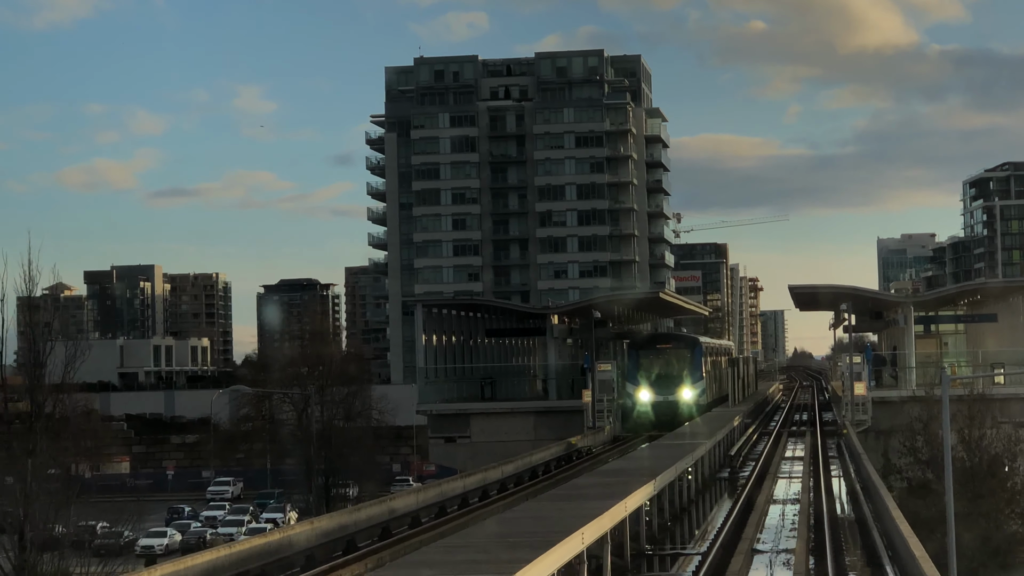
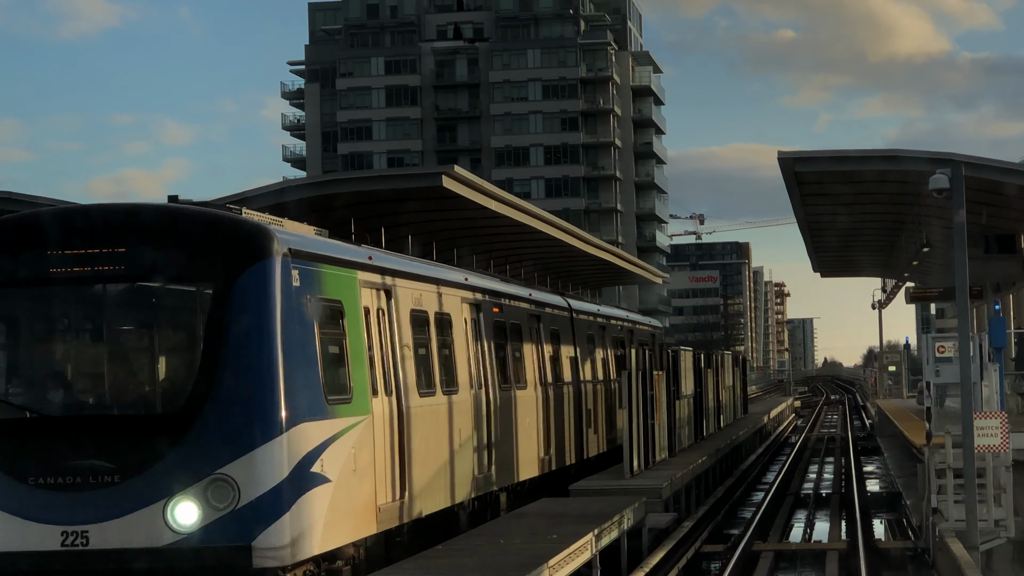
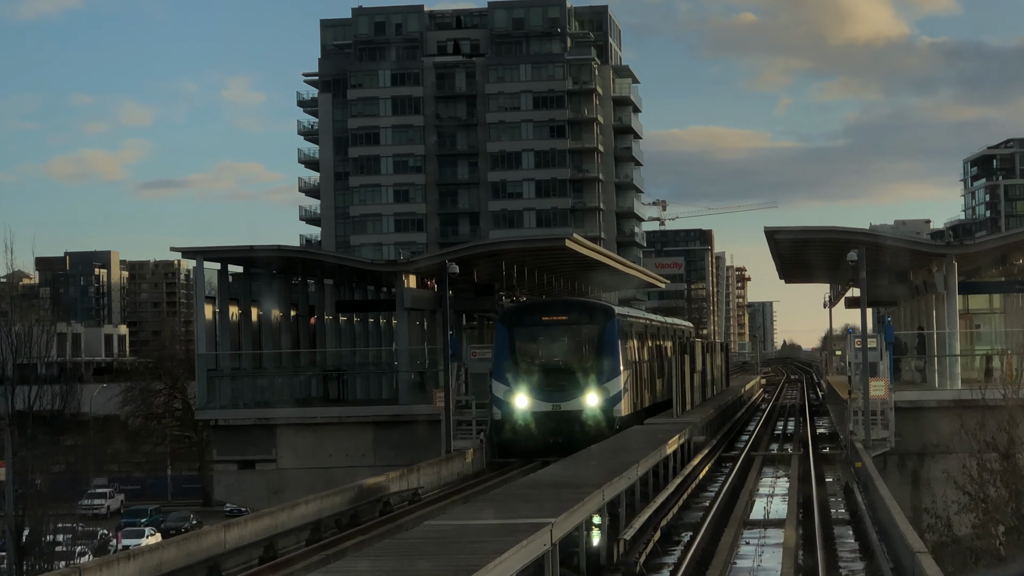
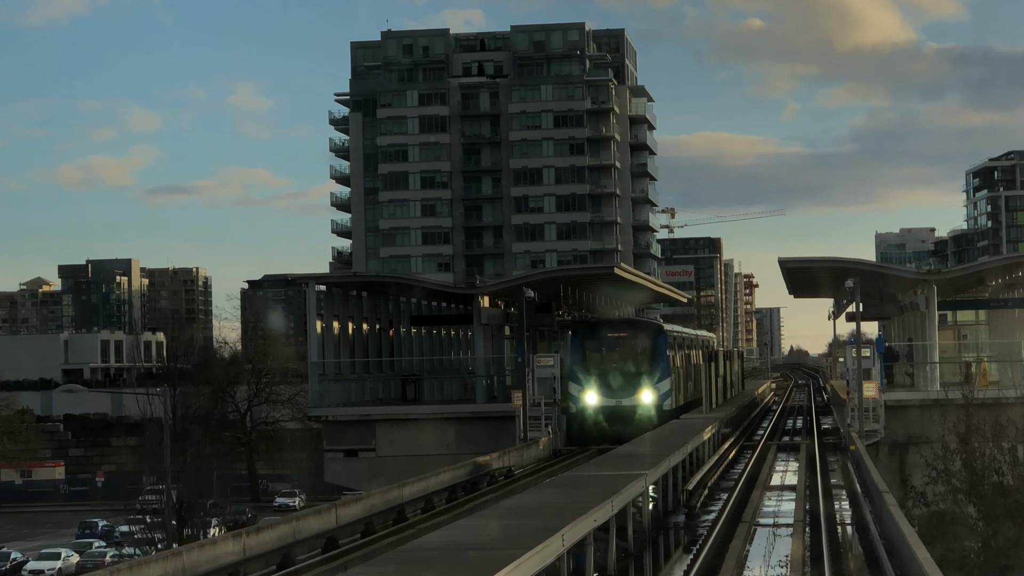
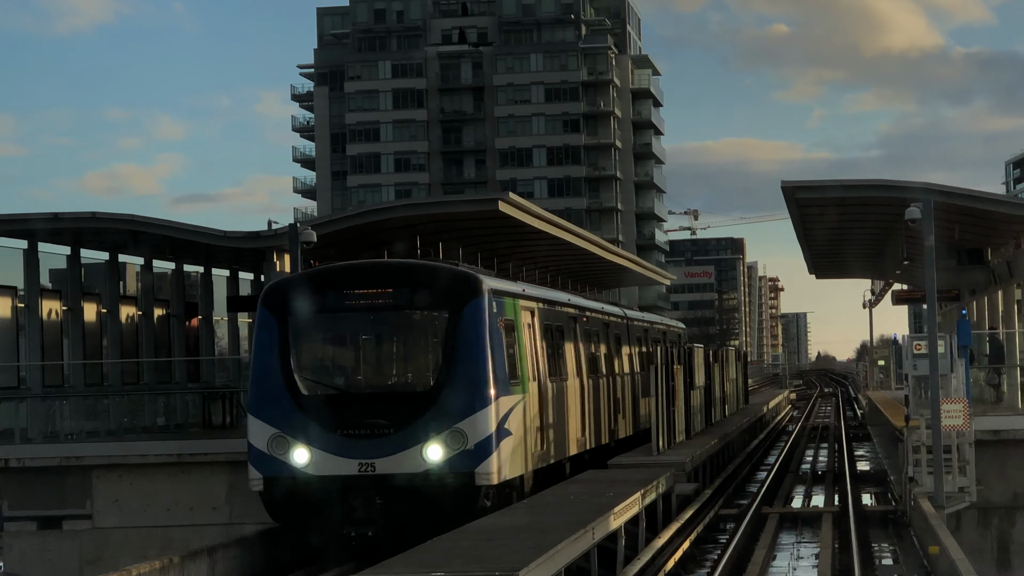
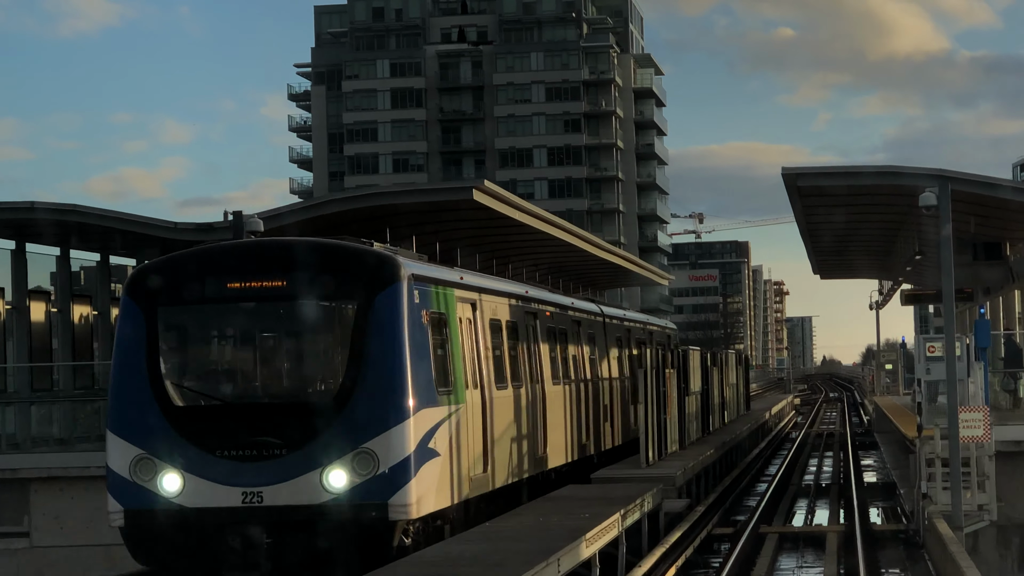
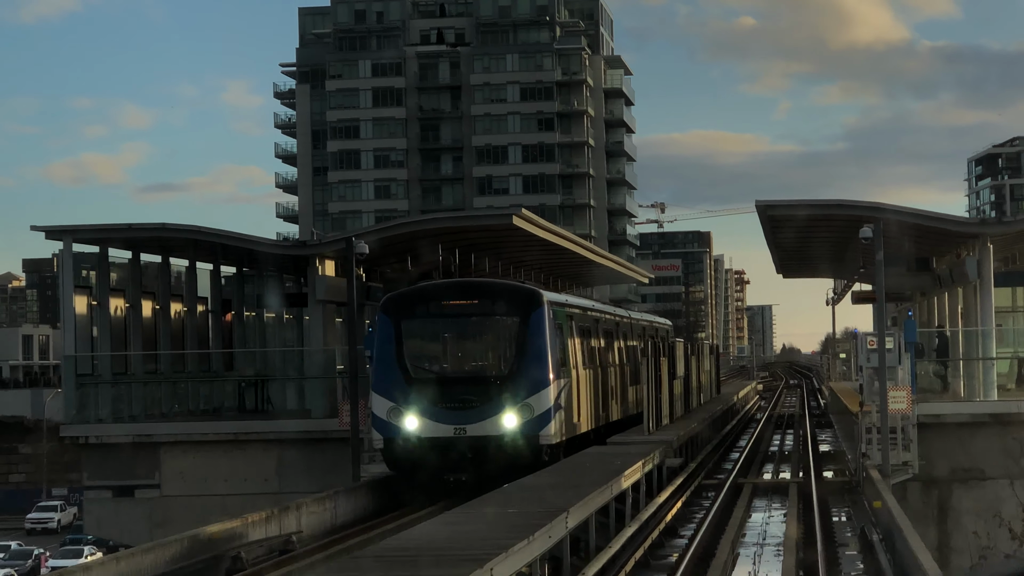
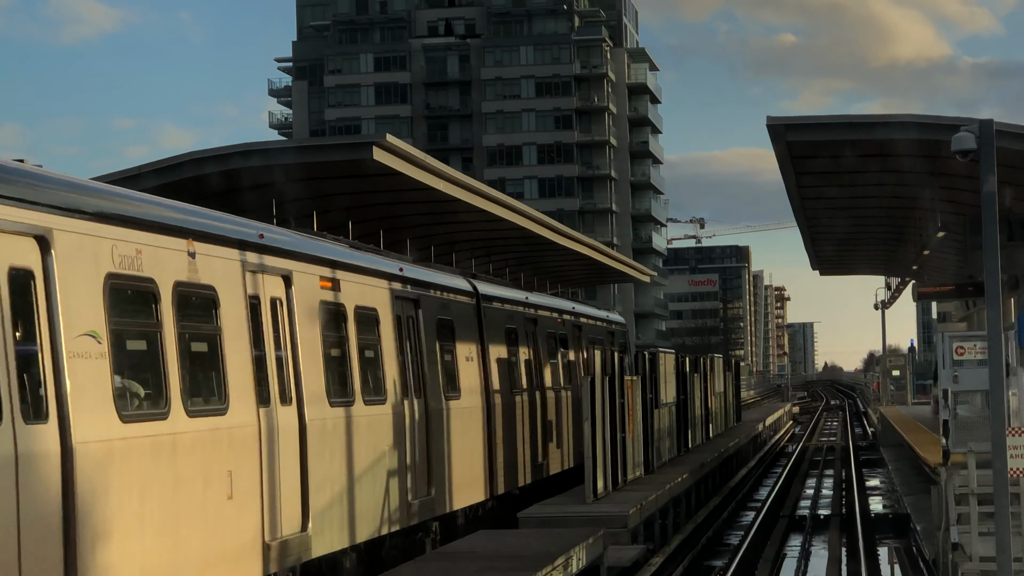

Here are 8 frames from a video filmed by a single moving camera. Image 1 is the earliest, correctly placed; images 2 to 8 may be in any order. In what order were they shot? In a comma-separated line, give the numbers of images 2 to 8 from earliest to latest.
4, 3, 7, 5, 6, 2, 8
